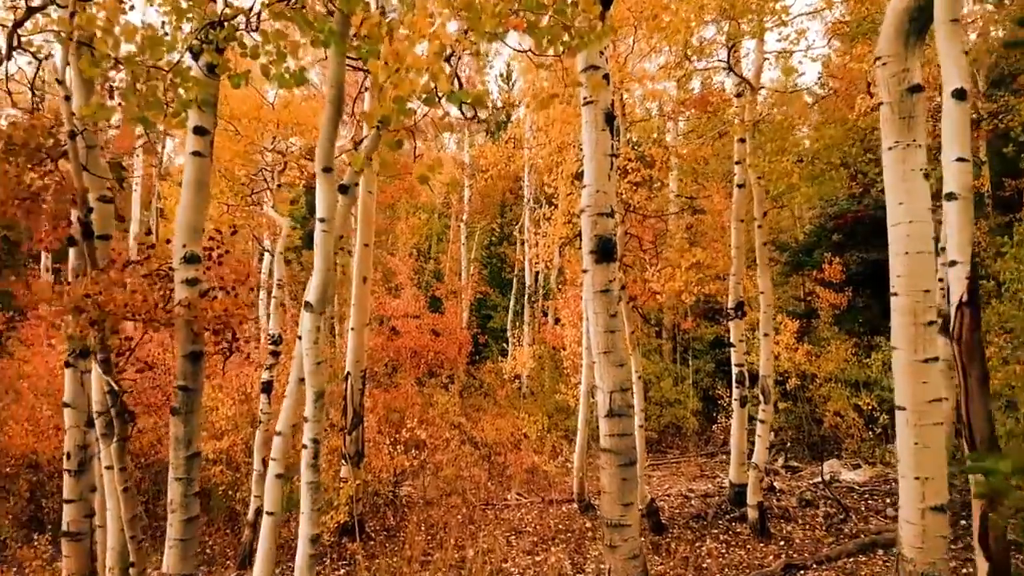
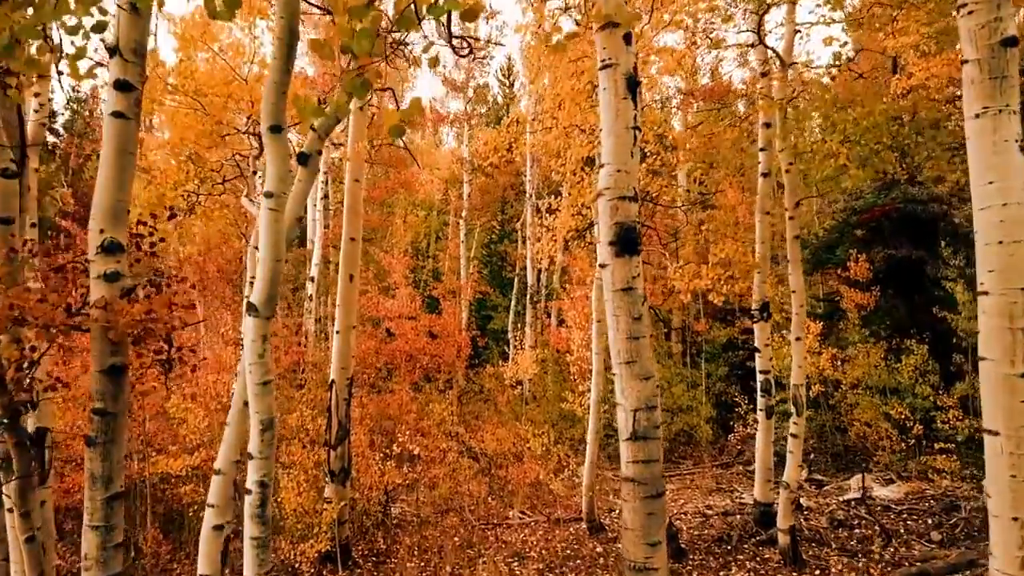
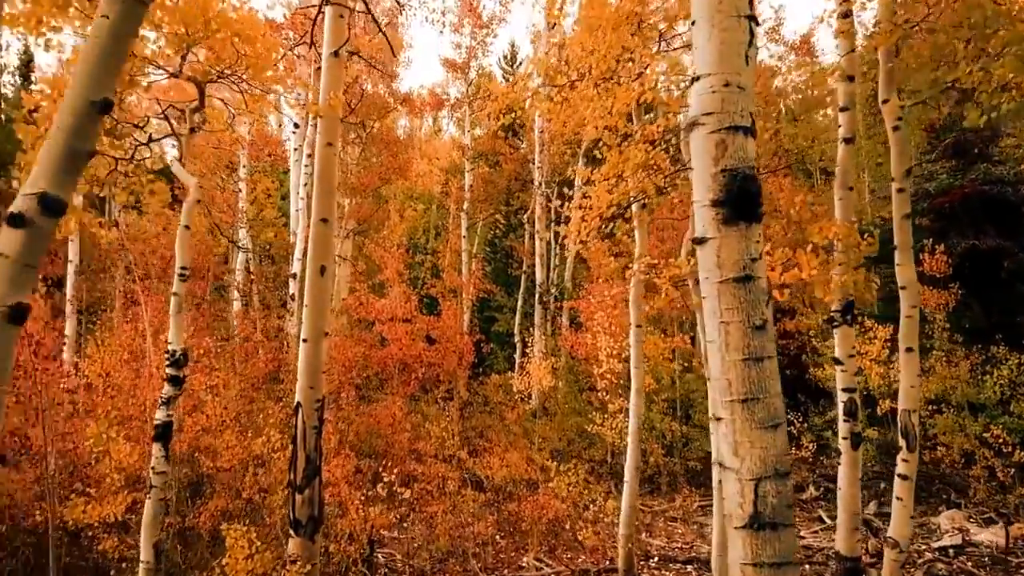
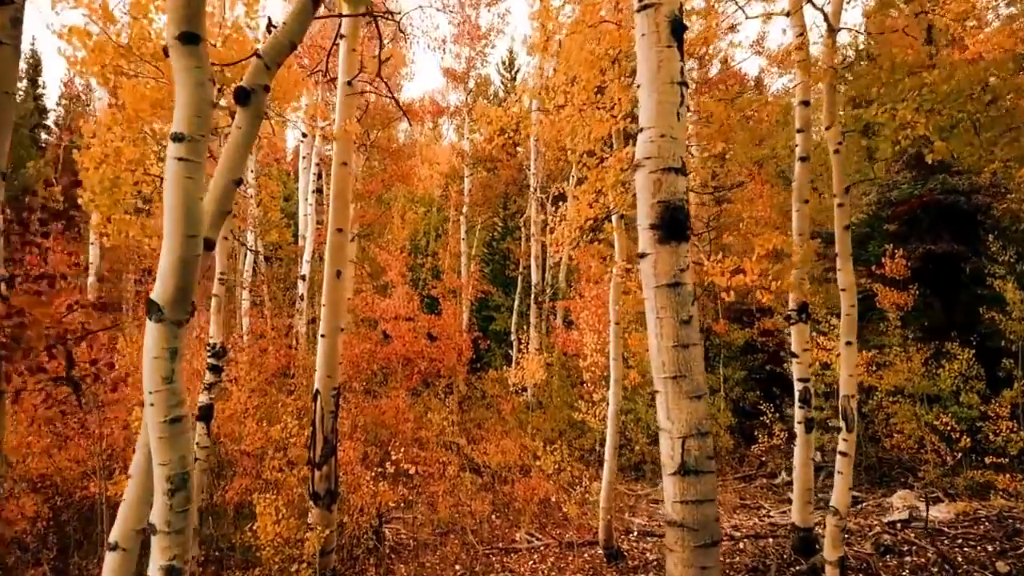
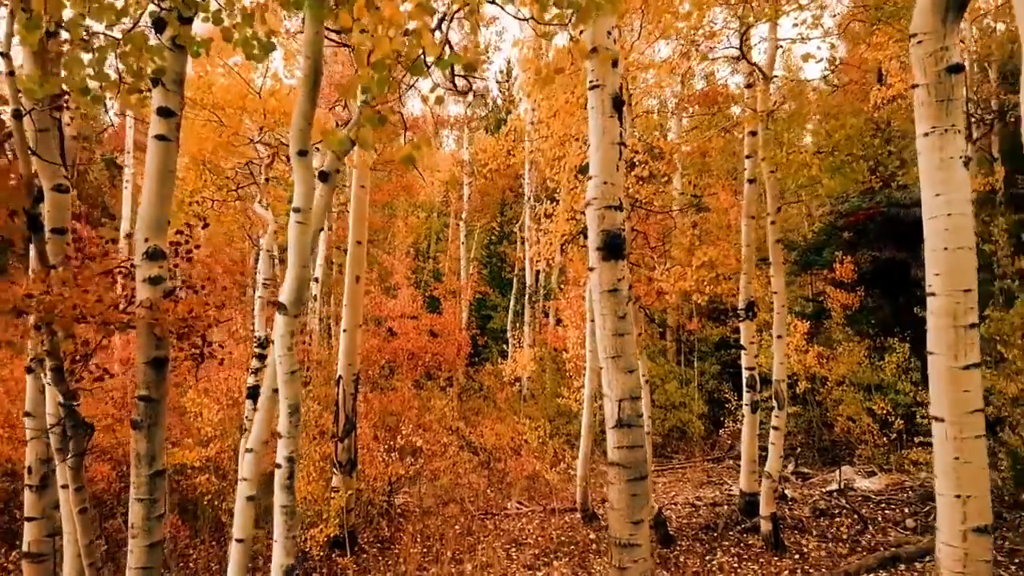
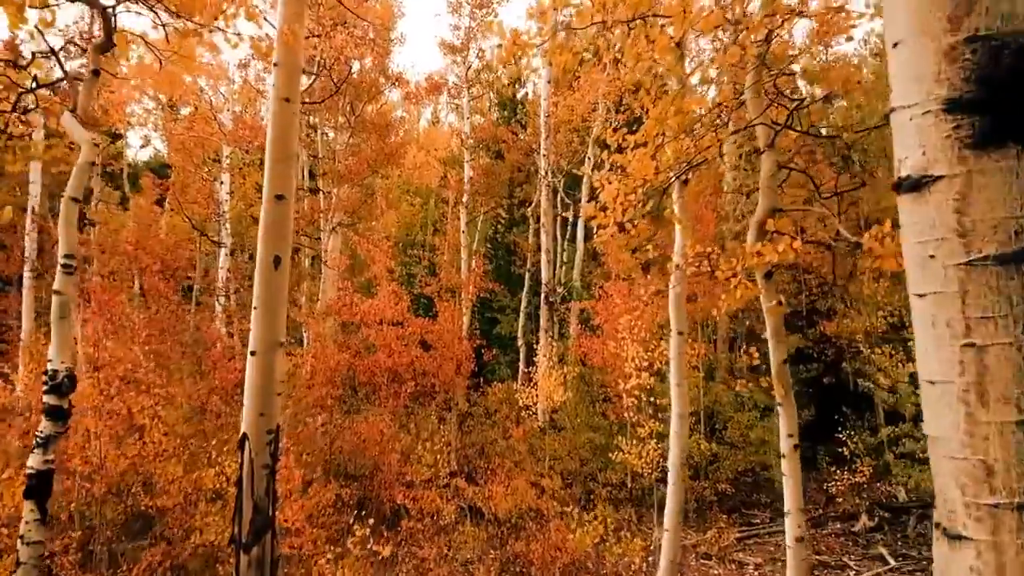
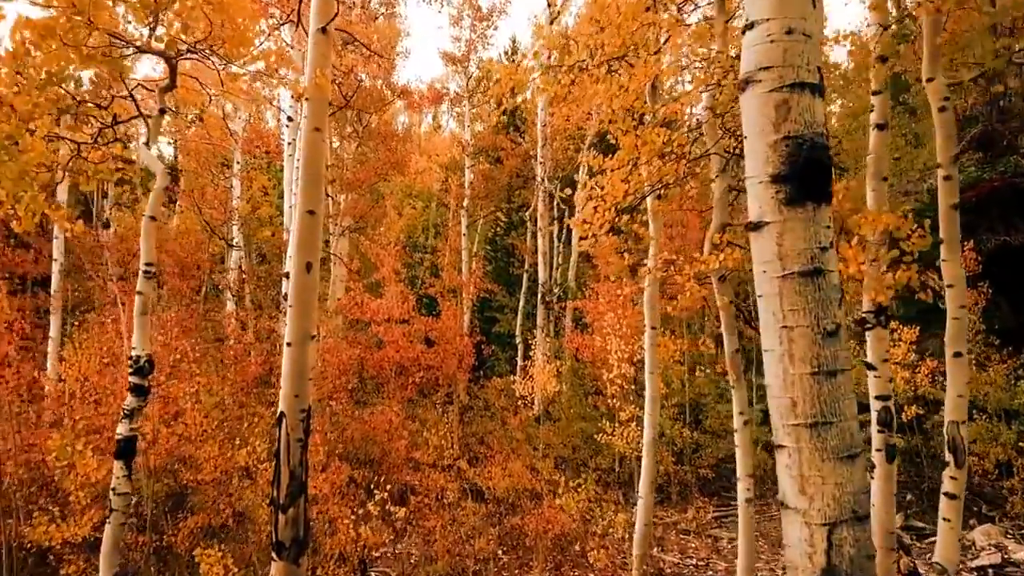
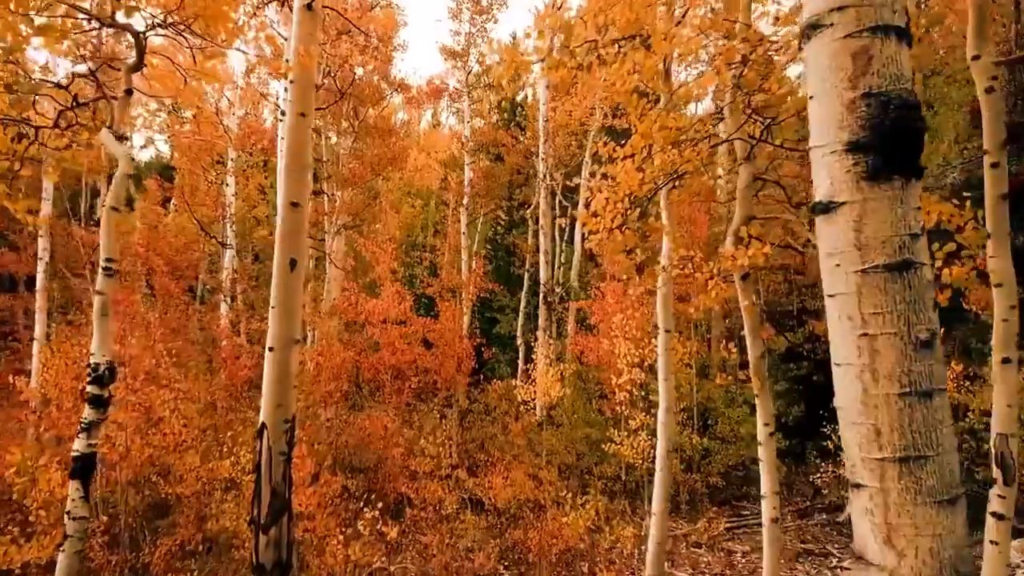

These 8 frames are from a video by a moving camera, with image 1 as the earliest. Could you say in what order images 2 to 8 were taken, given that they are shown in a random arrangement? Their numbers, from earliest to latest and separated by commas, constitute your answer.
5, 2, 4, 3, 7, 8, 6
